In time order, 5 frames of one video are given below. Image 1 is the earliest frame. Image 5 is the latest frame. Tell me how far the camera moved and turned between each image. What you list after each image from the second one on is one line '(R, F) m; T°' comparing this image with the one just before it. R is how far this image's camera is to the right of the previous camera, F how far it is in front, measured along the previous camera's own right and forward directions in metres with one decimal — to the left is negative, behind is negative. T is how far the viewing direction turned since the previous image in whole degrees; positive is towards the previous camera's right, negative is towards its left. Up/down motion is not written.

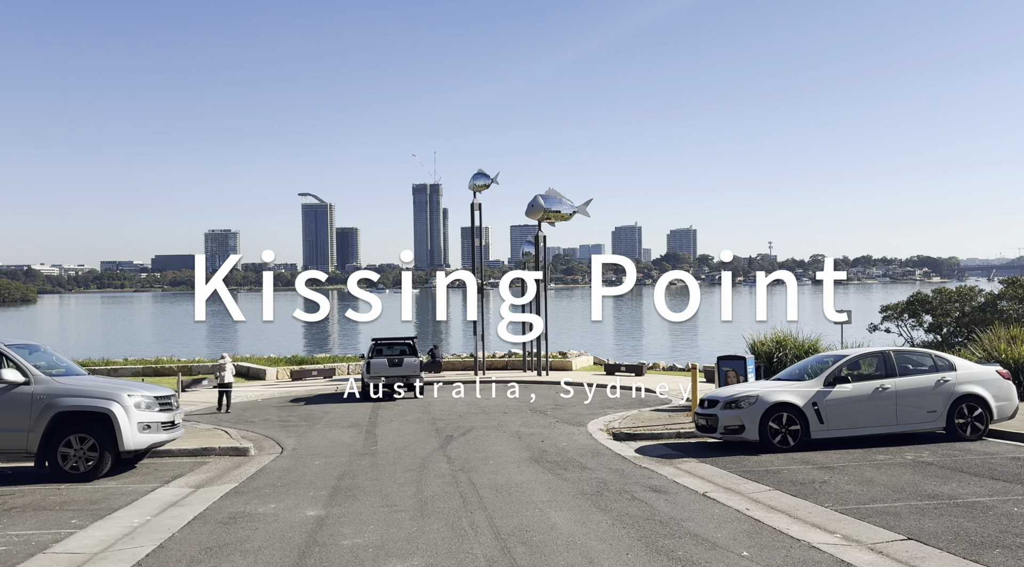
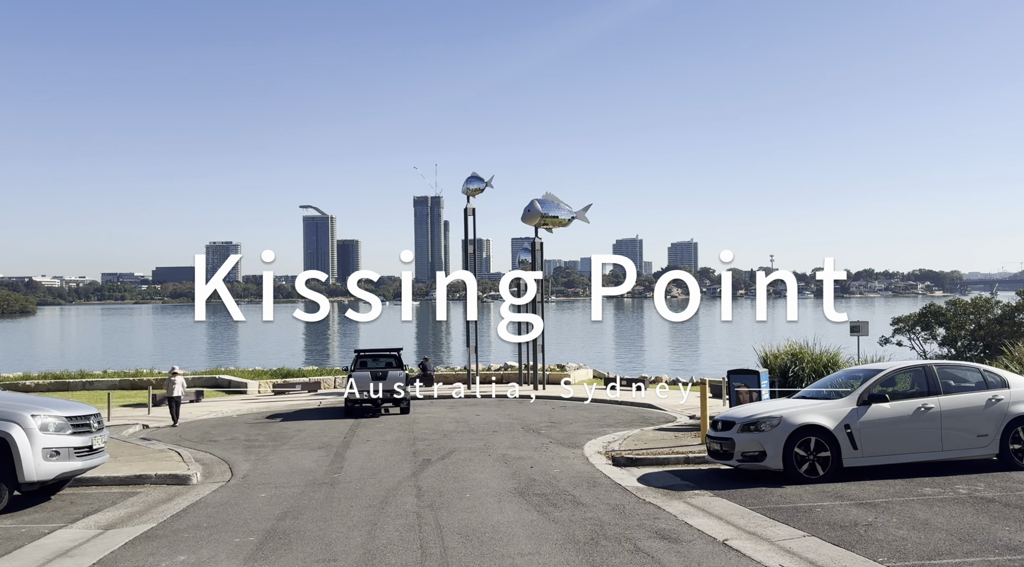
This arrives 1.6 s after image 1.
(+0.2, +1.7) m; 0°
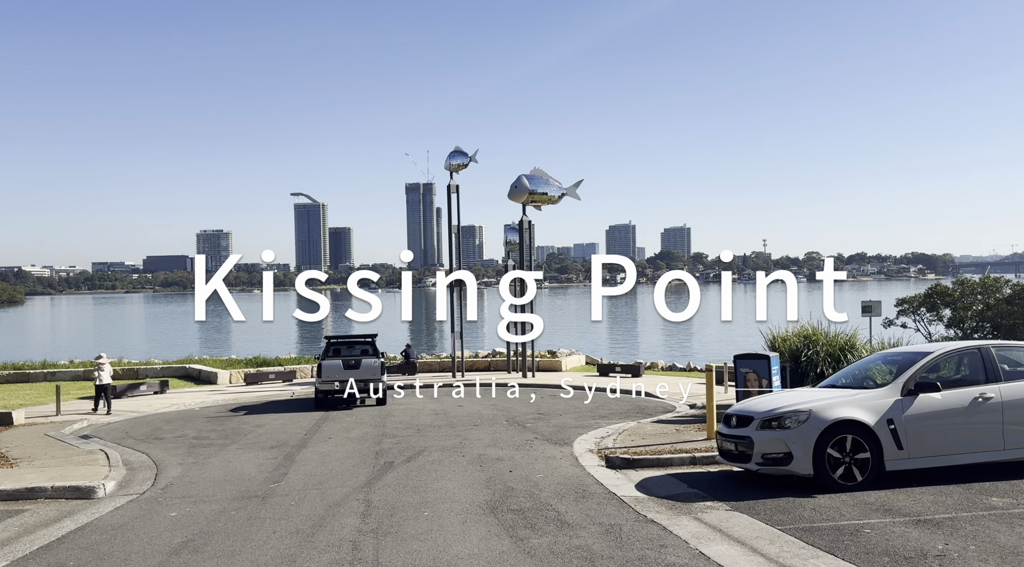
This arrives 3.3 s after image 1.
(+0.2, +1.9) m; 0°
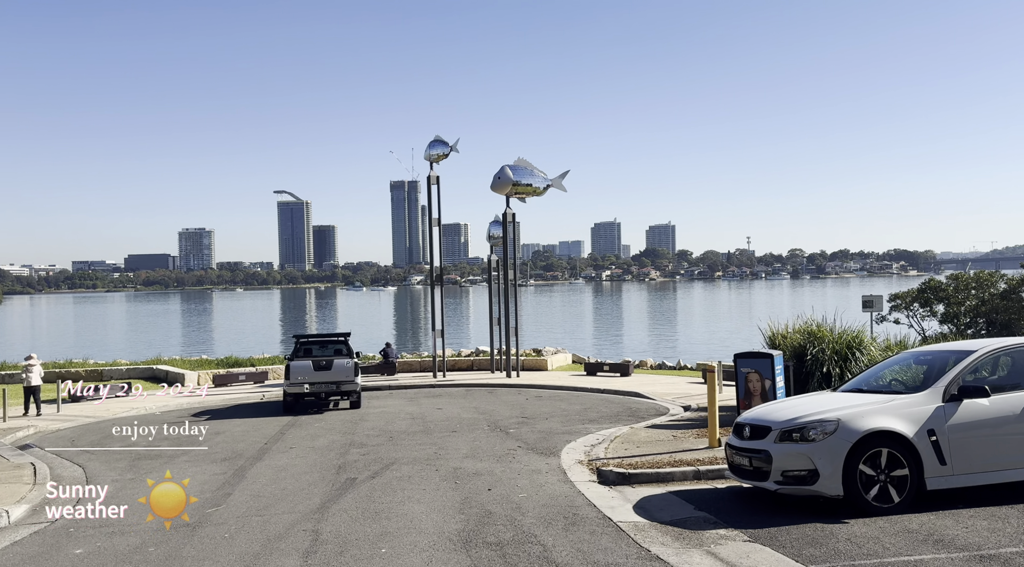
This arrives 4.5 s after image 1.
(+0.1, +1.3) m; +1°
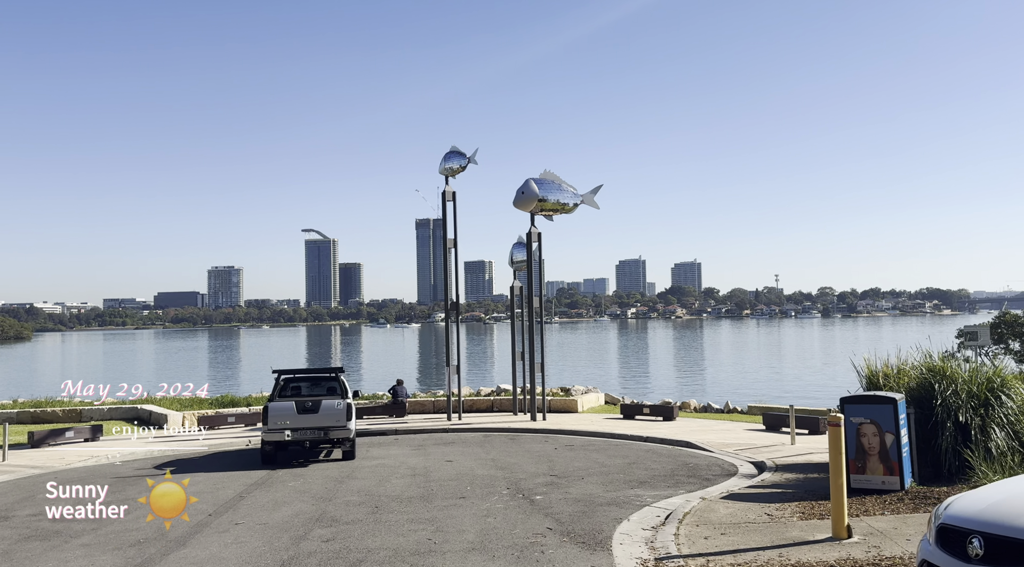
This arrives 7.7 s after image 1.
(0.0, +3.6) m; -2°
